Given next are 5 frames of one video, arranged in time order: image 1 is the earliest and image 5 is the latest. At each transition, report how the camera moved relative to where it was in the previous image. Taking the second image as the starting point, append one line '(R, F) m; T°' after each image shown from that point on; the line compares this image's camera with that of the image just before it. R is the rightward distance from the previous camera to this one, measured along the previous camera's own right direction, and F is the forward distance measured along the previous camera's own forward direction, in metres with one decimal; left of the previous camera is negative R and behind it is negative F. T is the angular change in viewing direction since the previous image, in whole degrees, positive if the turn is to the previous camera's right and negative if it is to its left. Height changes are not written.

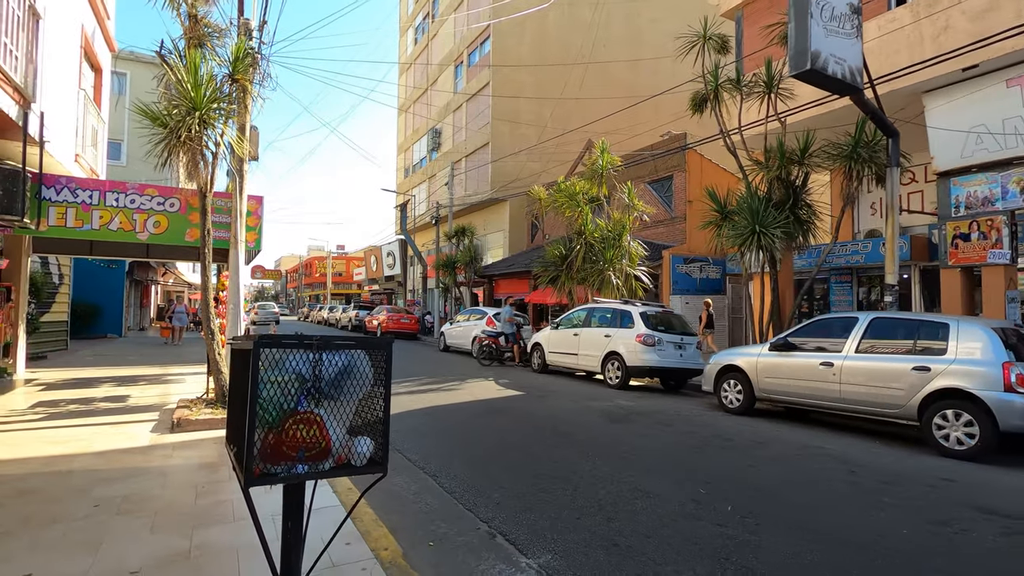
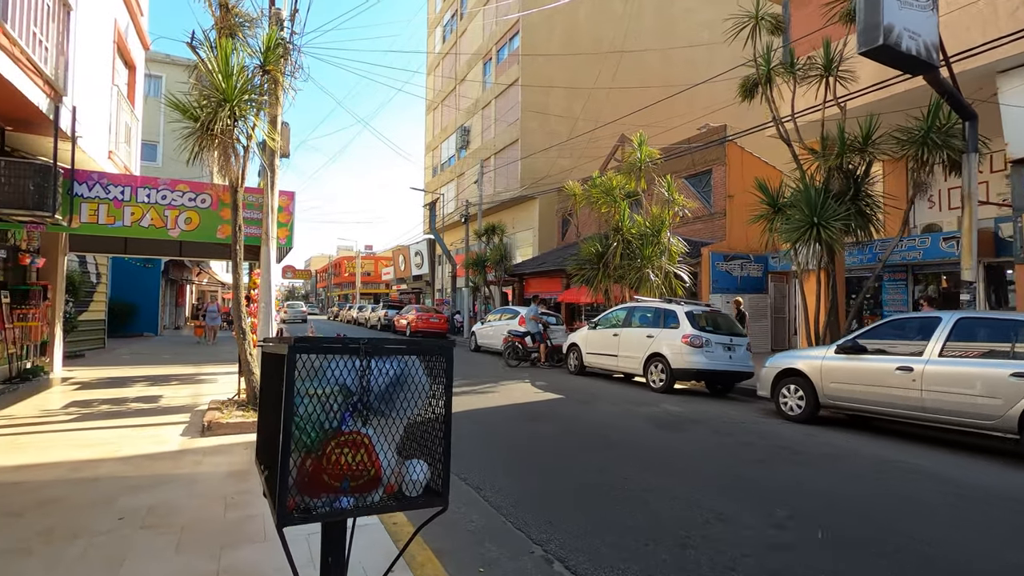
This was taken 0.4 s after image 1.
(-0.2, +0.5) m; -3°
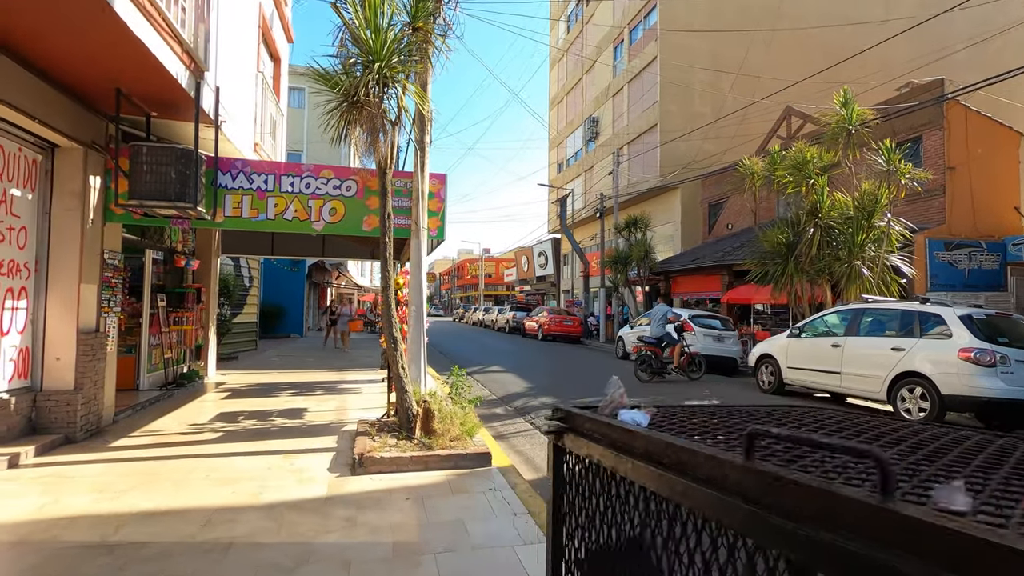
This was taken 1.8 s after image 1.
(-1.2, +1.8) m; -12°
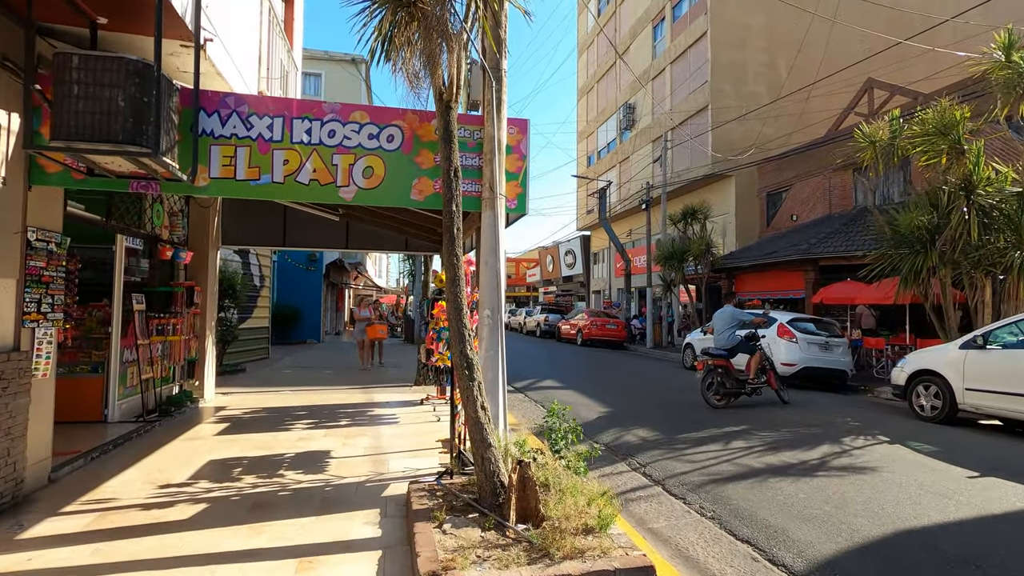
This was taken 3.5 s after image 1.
(-1.0, +2.4) m; -1°
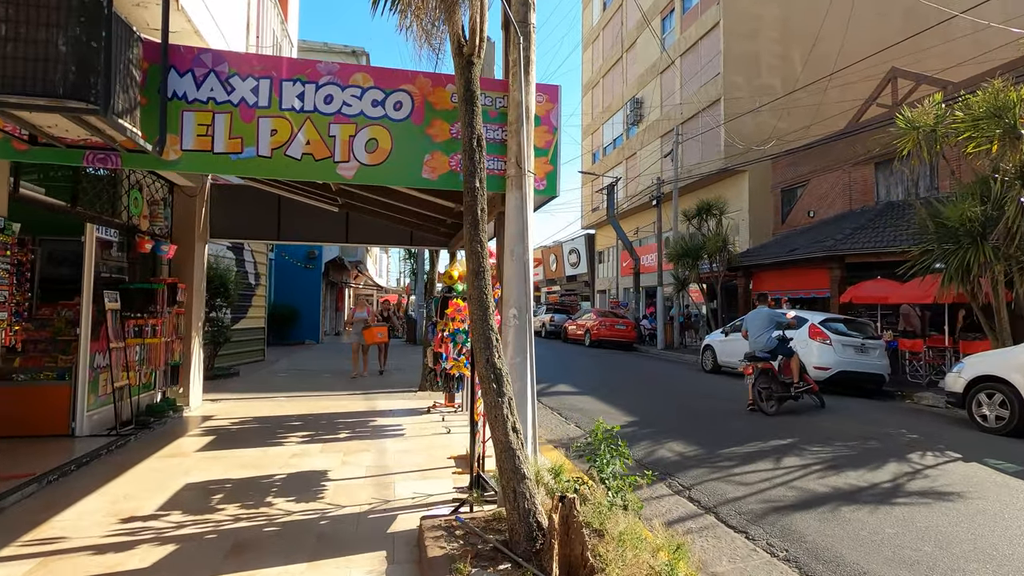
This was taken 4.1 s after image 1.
(-0.2, +0.8) m; 0°
